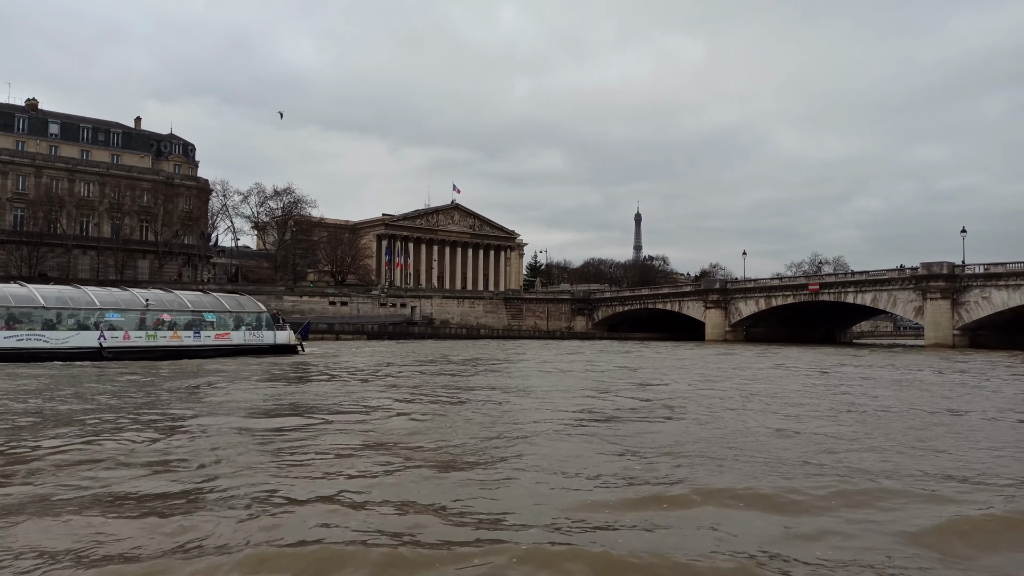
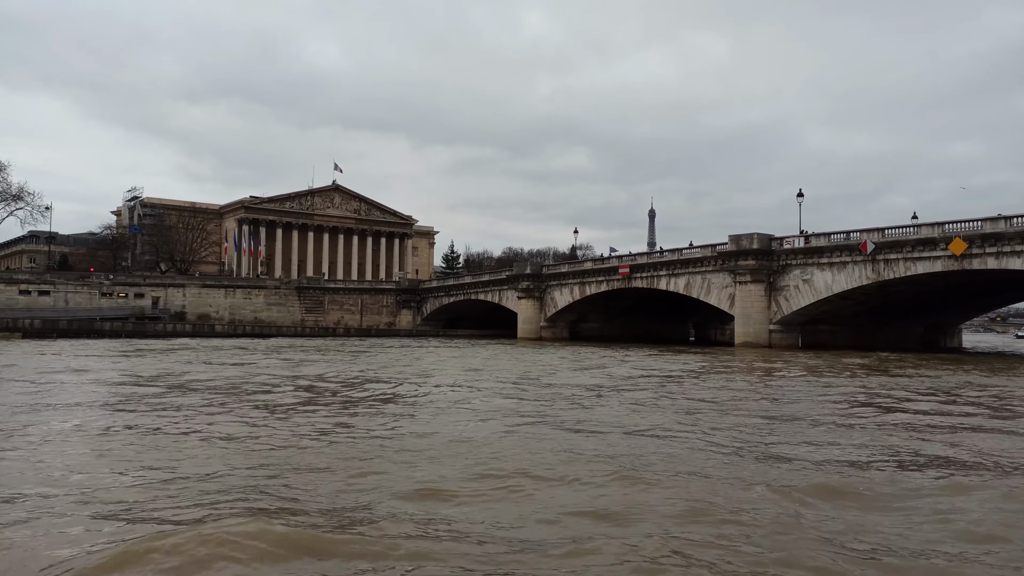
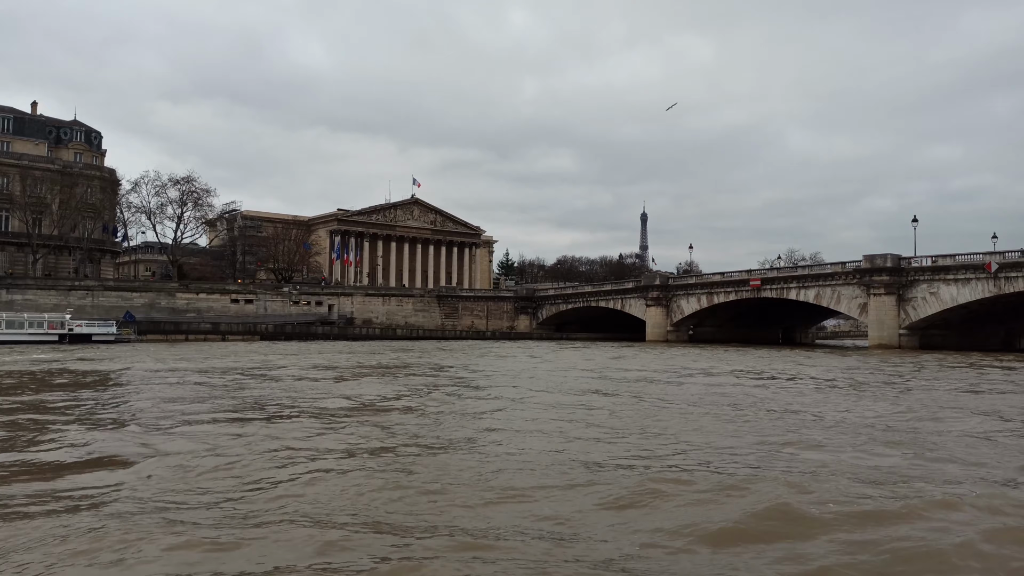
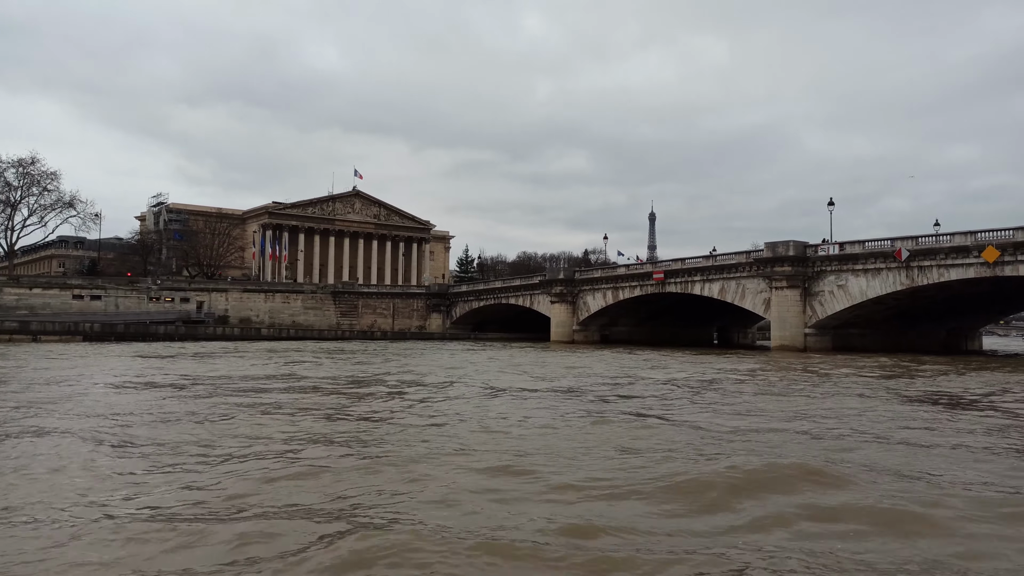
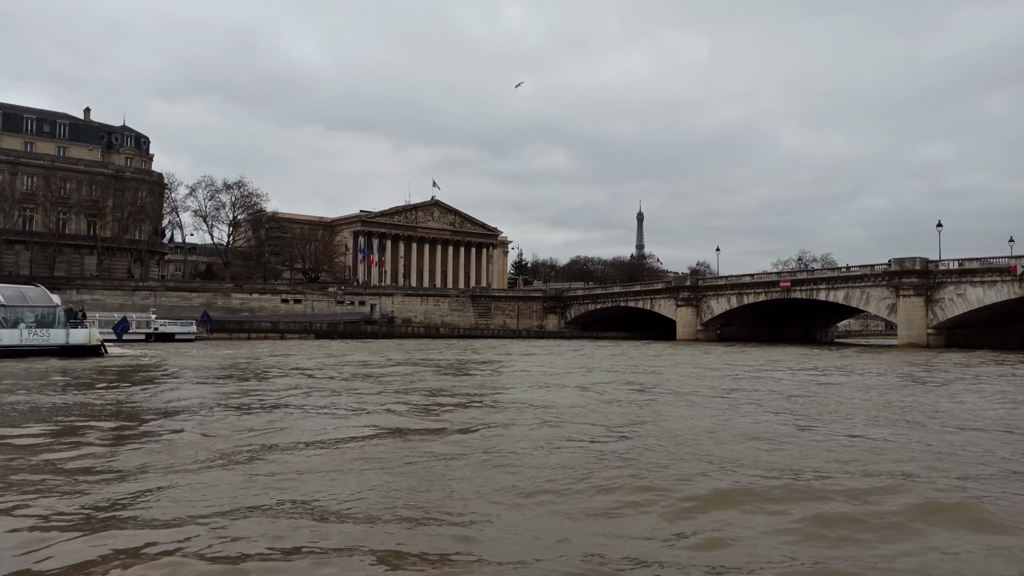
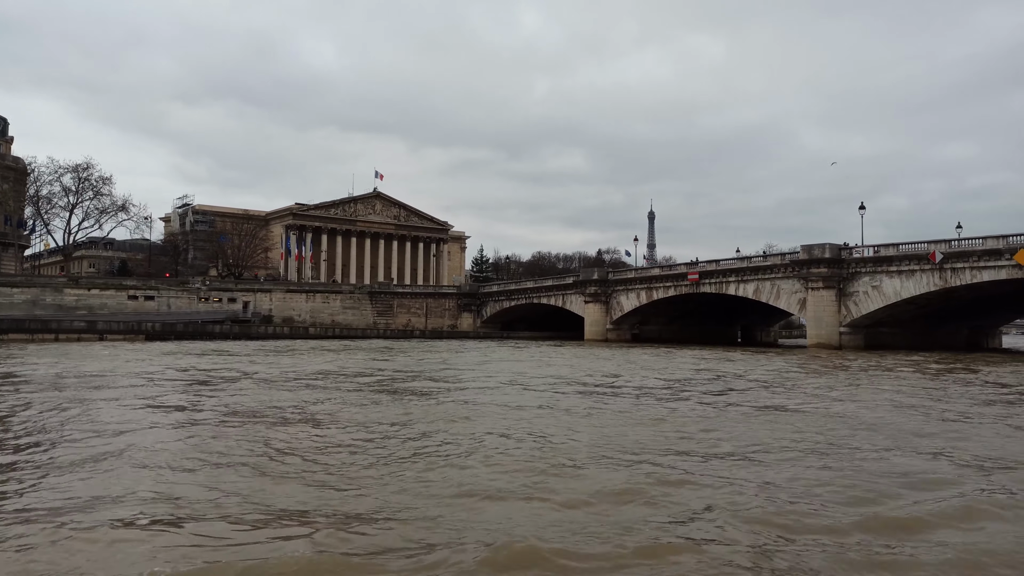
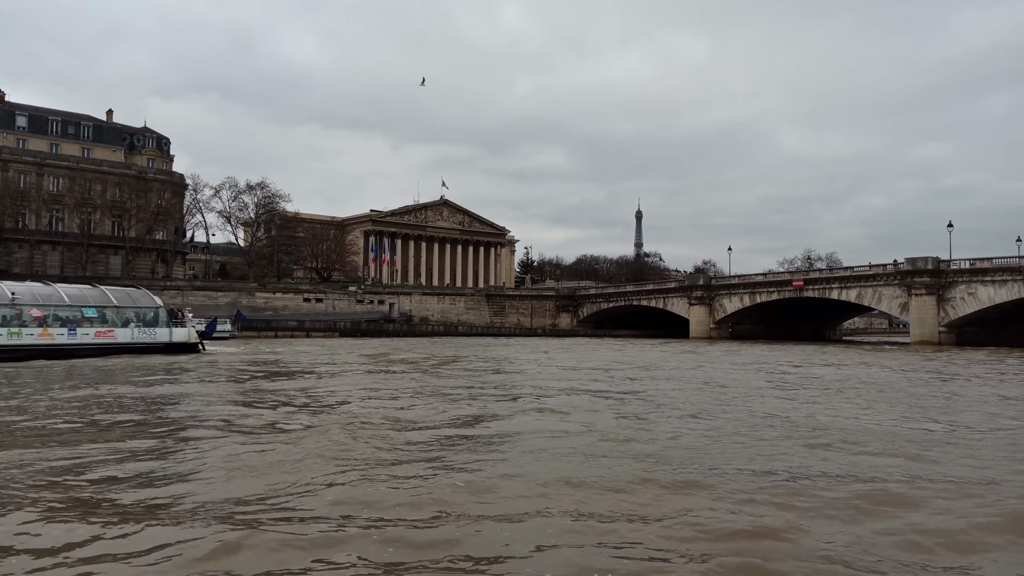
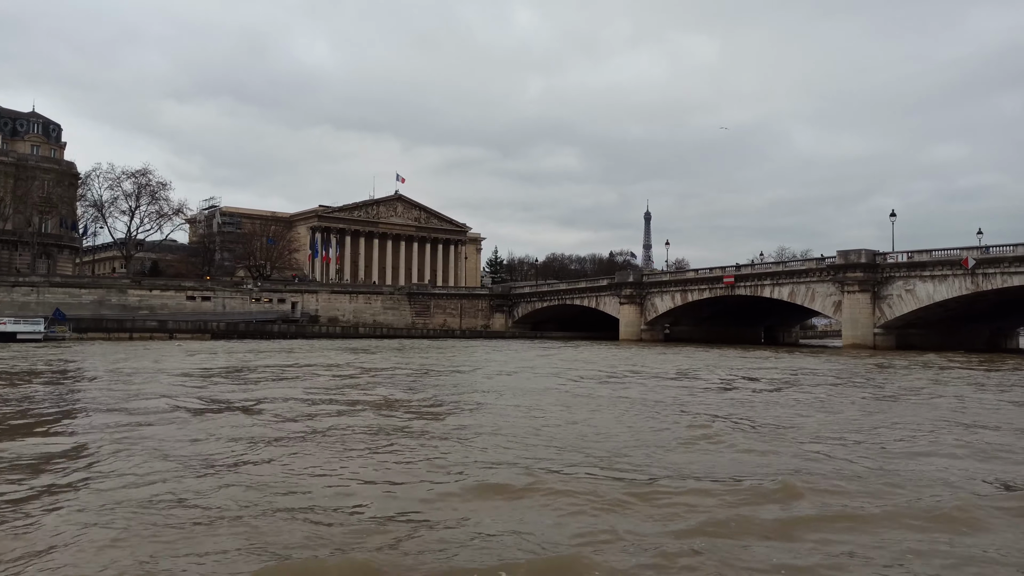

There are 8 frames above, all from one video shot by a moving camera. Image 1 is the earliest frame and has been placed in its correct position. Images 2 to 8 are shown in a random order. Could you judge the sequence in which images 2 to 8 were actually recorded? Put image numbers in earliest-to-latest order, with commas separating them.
7, 5, 3, 8, 6, 4, 2
